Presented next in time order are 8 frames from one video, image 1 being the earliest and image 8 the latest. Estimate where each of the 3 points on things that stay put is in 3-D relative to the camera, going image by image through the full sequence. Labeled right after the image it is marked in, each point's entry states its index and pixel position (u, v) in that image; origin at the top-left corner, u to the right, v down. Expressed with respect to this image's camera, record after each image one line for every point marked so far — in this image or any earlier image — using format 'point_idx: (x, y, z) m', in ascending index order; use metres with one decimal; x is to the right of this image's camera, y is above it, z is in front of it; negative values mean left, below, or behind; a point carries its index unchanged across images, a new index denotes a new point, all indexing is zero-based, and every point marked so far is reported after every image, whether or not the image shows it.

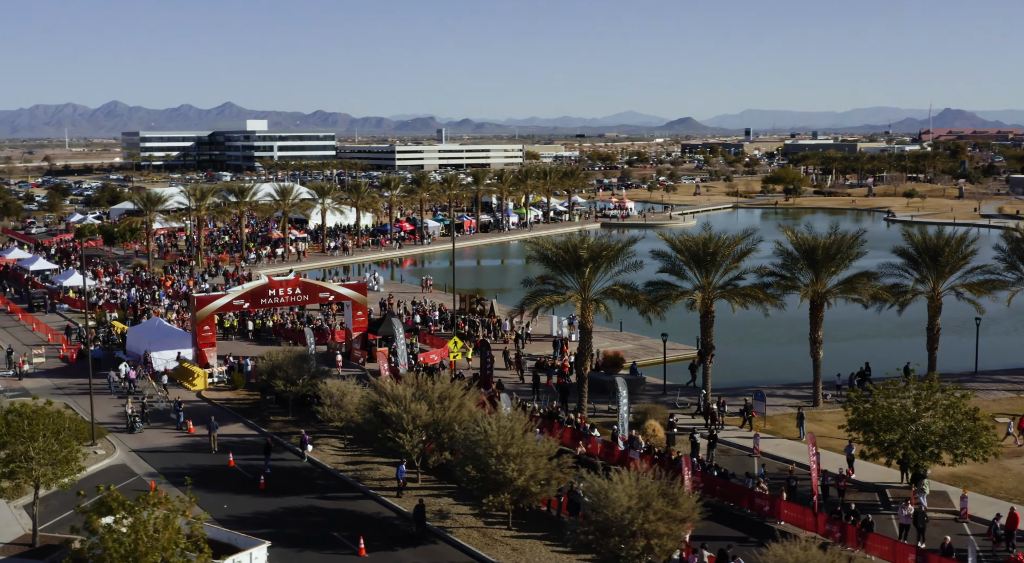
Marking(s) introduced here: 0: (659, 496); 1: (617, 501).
0: (+2.8, -4.2, +20.0) m
1: (+1.9, -4.2, +19.7) m
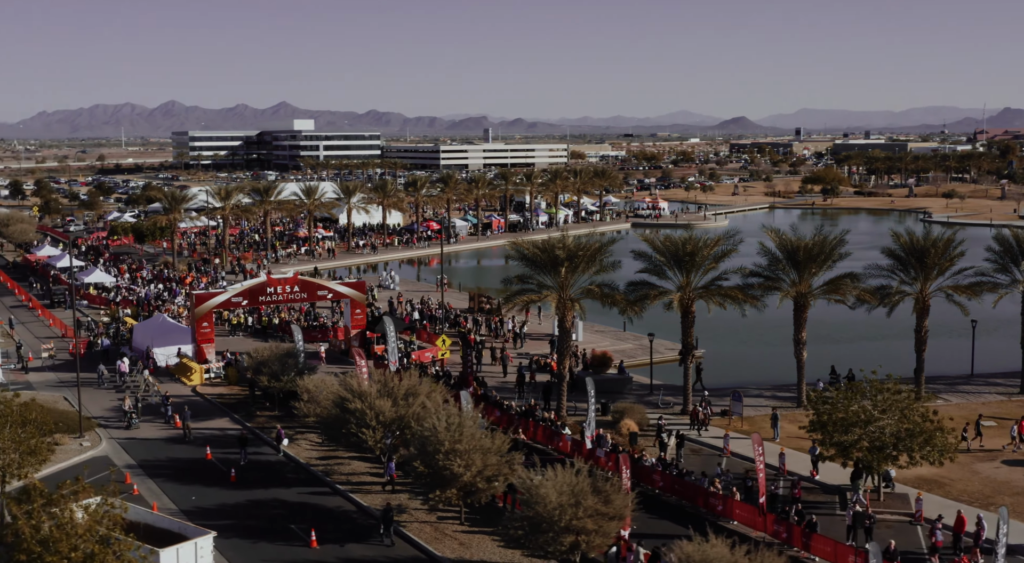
0: (+1.5, -4.2, +20.2) m
1: (+0.6, -4.2, +20.0) m
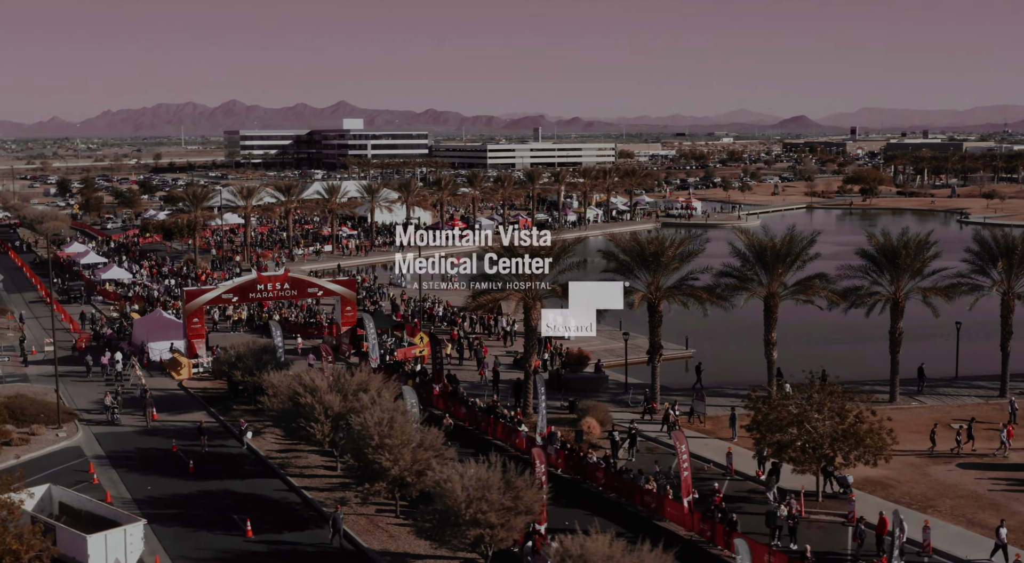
0: (-0.3, -4.1, +20.6) m
1: (-1.2, -4.2, +20.4) m
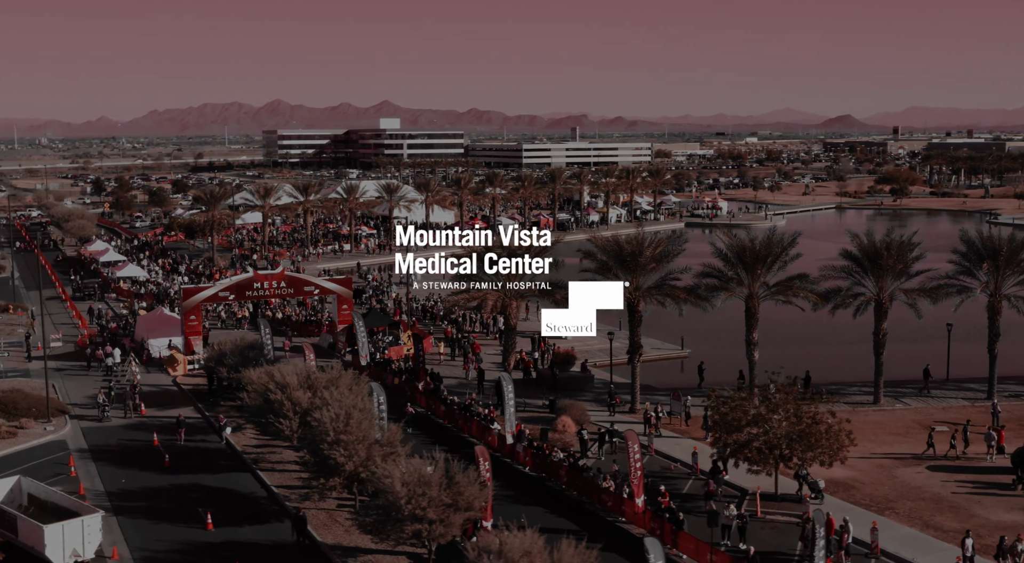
0: (-1.5, -4.1, +20.9) m
1: (-2.4, -4.1, +20.7) m
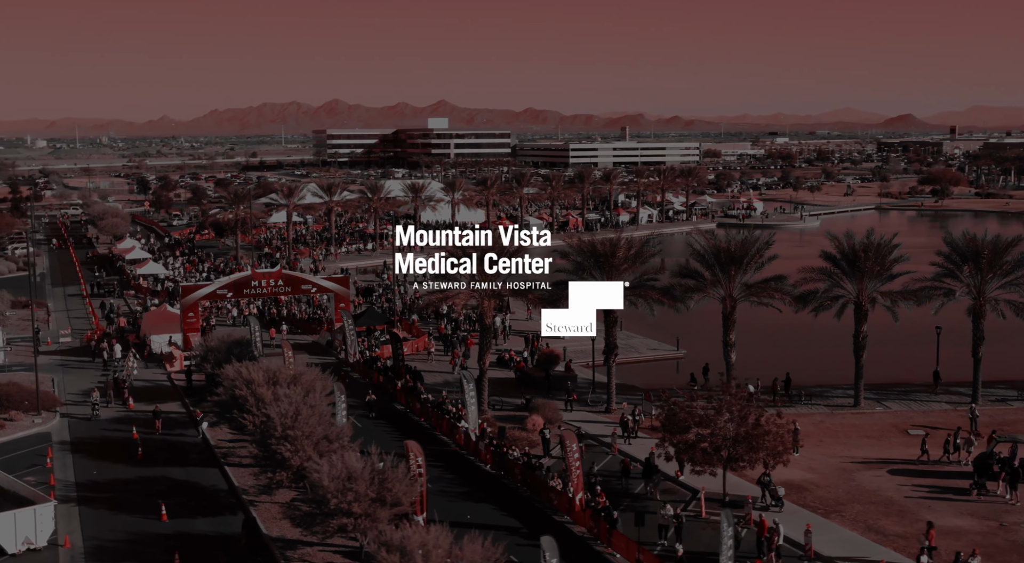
0: (-3.0, -4.1, +21.3) m
1: (-3.9, -4.1, +21.1) m
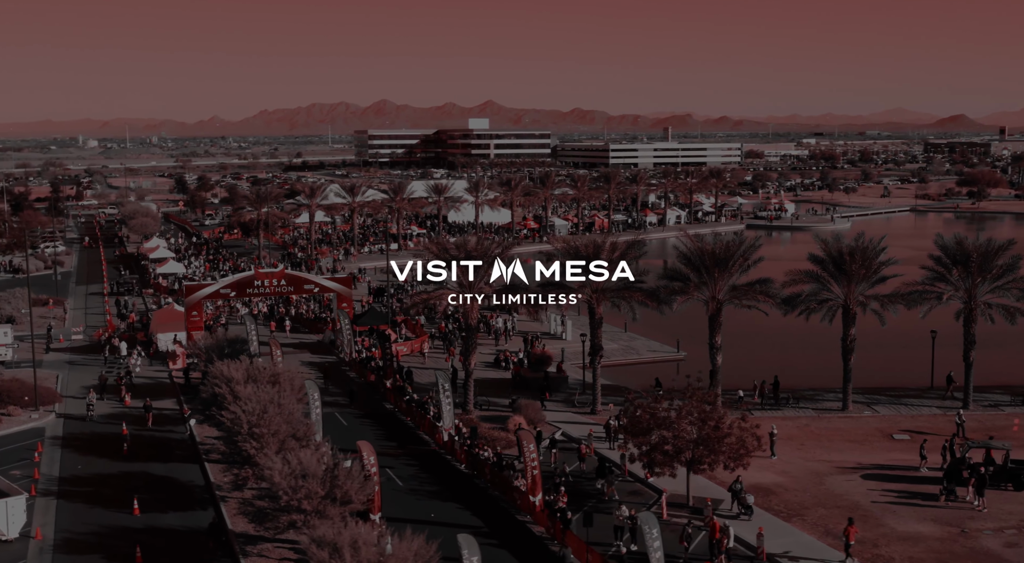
0: (-4.1, -4.1, +21.7) m
1: (-5.0, -4.1, +21.5) m
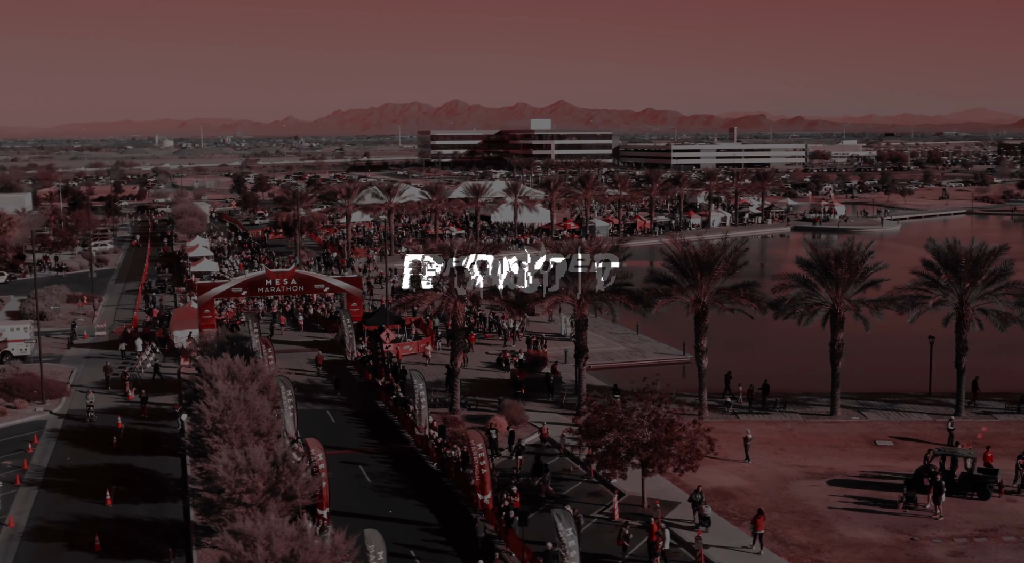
0: (-5.4, -4.1, +22.3) m
1: (-6.3, -4.2, +22.3) m
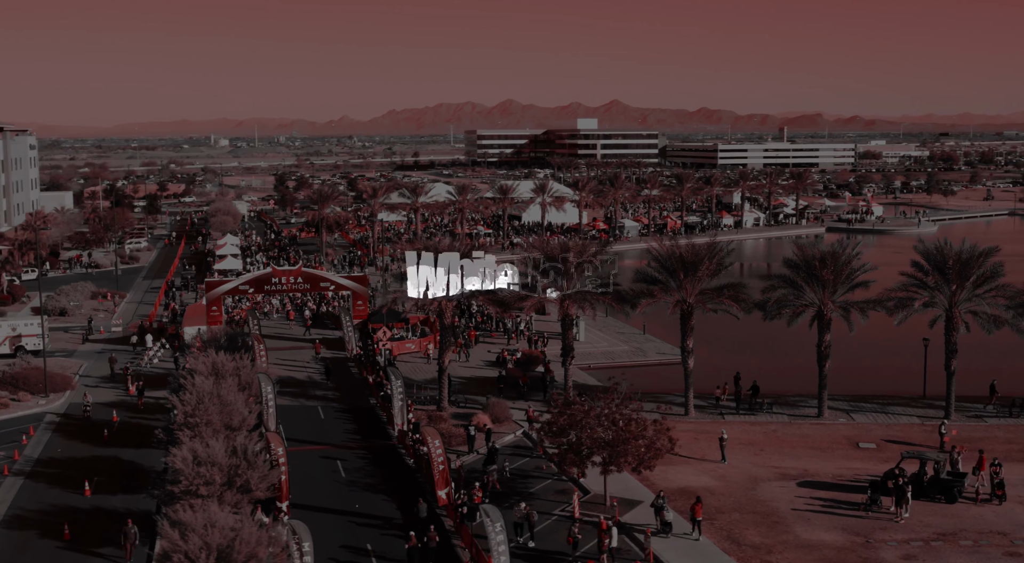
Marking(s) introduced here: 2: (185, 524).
0: (-6.5, -4.1, +22.9) m
1: (-7.4, -4.1, +22.9) m
2: (-6.0, -4.5, +19.0) m
